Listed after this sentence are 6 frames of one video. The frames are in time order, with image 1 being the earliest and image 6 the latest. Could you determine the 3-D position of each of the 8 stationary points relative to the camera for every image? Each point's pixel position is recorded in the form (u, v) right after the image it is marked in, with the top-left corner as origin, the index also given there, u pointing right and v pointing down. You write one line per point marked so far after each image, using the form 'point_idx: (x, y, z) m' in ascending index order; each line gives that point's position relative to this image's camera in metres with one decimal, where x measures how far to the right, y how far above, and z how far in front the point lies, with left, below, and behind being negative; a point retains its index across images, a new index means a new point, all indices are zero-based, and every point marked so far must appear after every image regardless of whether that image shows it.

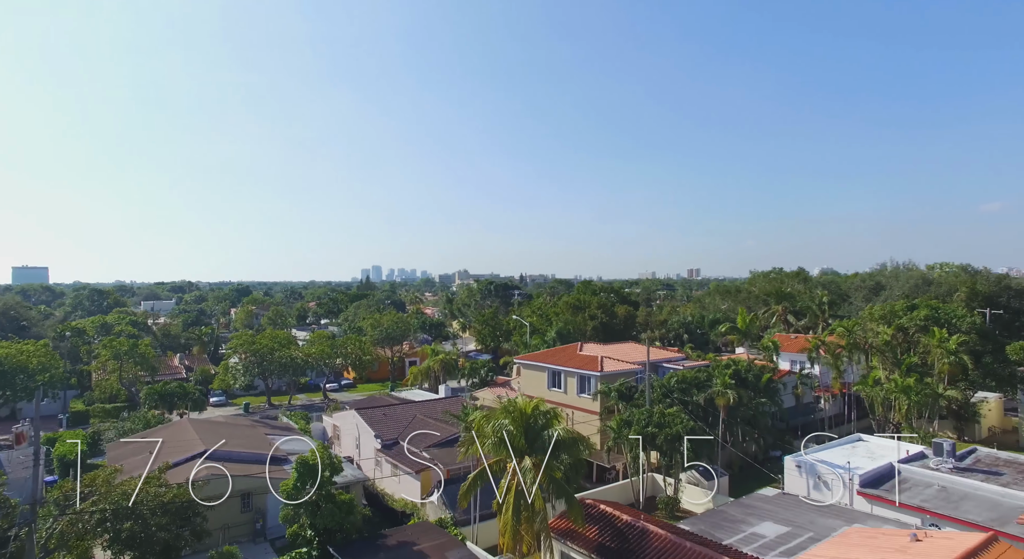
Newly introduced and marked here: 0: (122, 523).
0: (-11.5, -7.2, +18.0) m
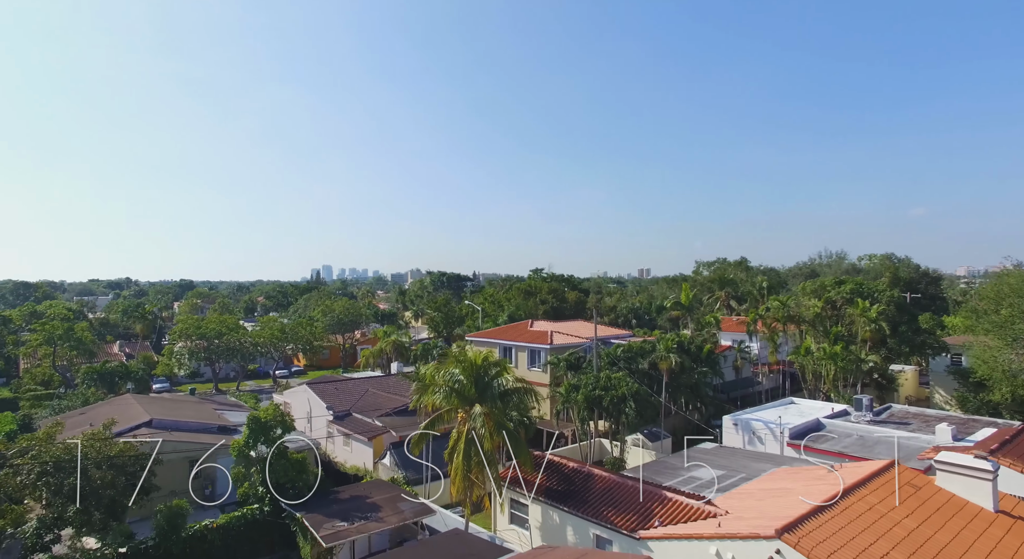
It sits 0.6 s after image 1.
0: (-14.0, -6.2, +19.1) m
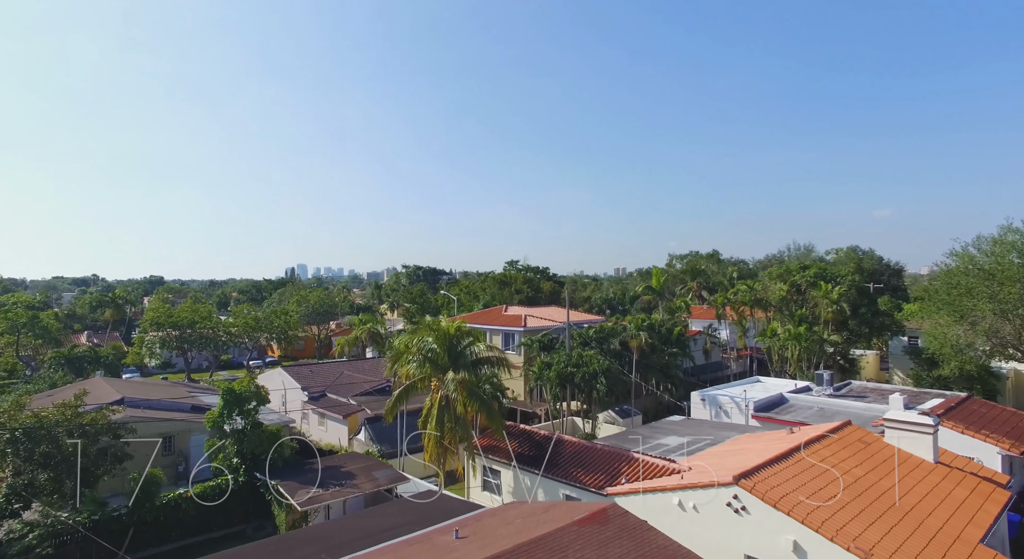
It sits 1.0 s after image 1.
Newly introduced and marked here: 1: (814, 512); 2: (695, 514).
0: (-14.9, -5.2, +19.1) m
1: (+7.0, -5.4, +14.1) m
2: (+4.7, -6.1, +15.7) m
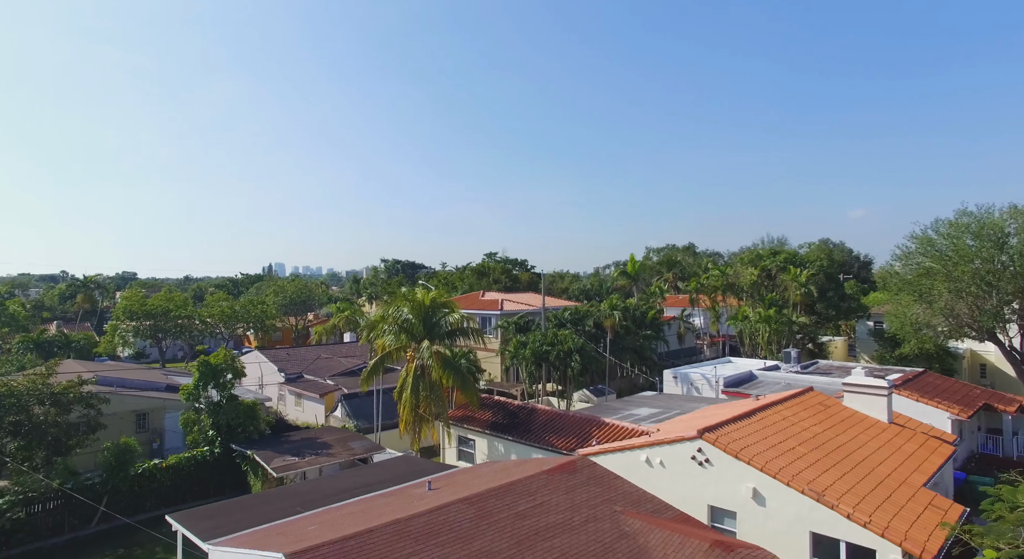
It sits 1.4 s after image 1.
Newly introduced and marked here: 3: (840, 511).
0: (-15.8, -4.2, +19.0) m
1: (+6.3, -4.4, +14.8) m
2: (+4.0, -5.1, +16.3) m
3: (+7.0, -4.9, +13.0) m
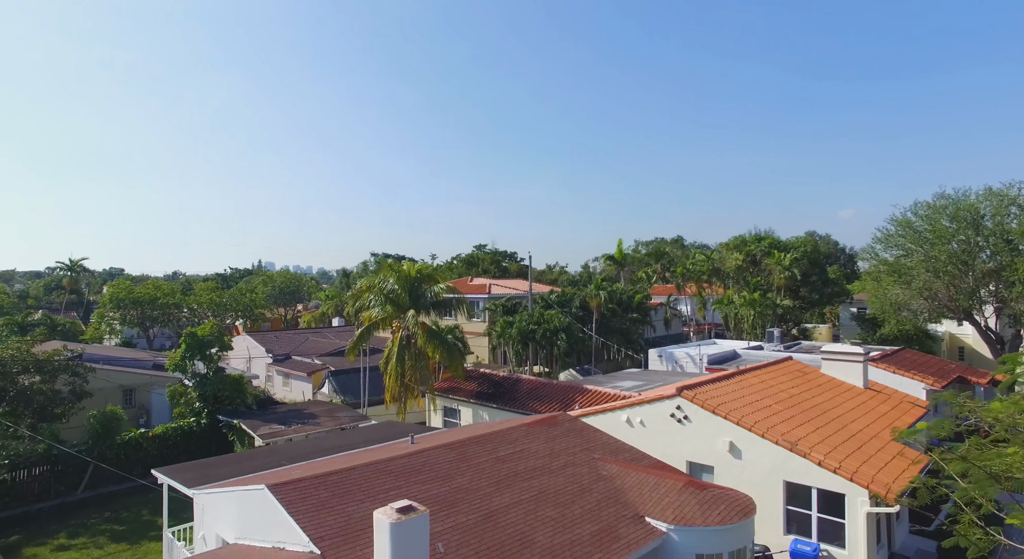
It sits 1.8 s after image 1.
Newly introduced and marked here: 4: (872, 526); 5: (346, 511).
0: (-16.3, -3.1, +19.0) m
1: (+5.9, -3.4, +15.1) m
2: (+3.5, -4.1, +16.6) m
3: (+6.6, -3.9, +13.4) m
4: (+7.8, -5.3, +13.2) m
5: (-2.6, -3.7, +9.6) m
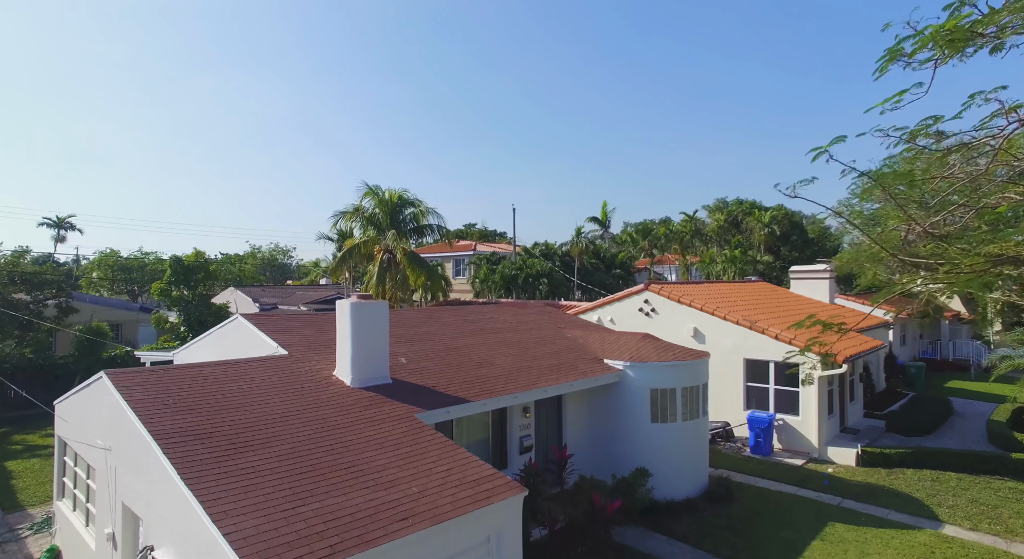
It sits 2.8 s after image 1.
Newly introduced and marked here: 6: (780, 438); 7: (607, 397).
0: (-17.0, -0.3, +19.4) m
1: (+5.2, -0.7, +15.8) m
2: (+2.8, -1.3, +17.2) m
3: (+5.9, -1.2, +14.0) m
4: (+7.1, -2.6, +13.8) m
5: (-3.3, -0.9, +10.1) m
6: (+6.2, -3.7, +14.1) m
7: (+1.7, -2.2, +11.2) m
